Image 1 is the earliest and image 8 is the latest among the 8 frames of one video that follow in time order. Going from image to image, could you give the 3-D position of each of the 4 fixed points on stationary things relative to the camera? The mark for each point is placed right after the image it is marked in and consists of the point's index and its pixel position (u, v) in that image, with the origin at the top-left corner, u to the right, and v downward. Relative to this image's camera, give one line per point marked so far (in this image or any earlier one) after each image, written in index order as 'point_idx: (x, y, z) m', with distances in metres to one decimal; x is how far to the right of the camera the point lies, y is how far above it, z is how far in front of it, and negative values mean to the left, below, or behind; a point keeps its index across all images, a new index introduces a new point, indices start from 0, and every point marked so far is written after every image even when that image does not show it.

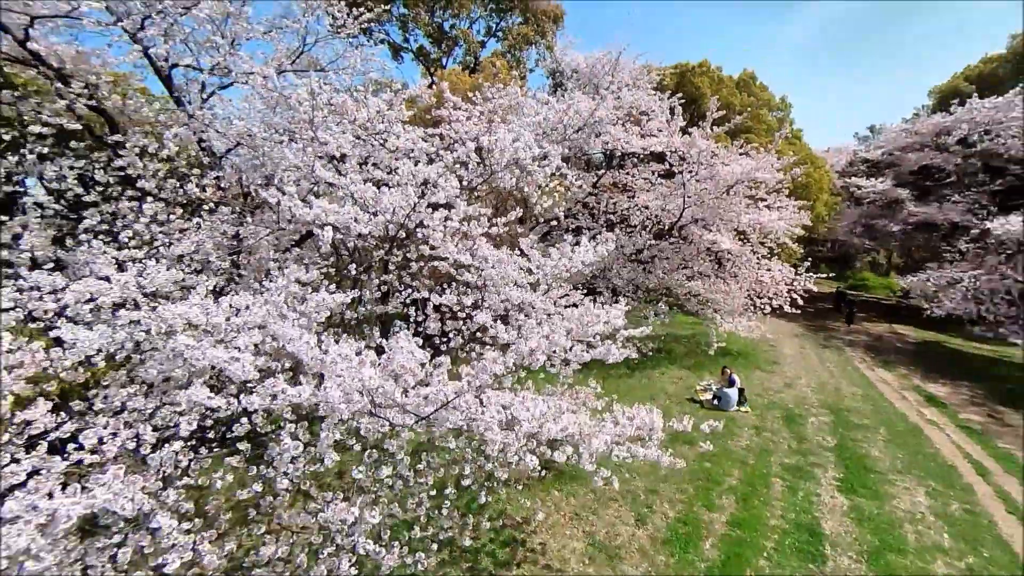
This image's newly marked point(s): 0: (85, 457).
0: (-5.4, -2.2, +3.7) m
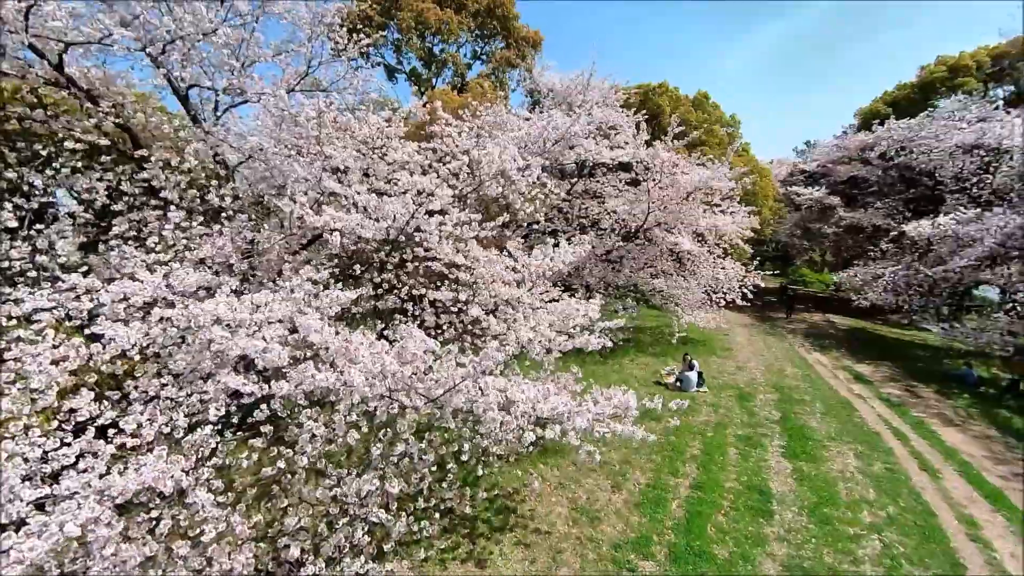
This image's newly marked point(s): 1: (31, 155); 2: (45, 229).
0: (-5.5, -2.2, +4.2) m
1: (-9.0, +2.6, +5.9) m
2: (-7.9, +1.0, +5.2) m
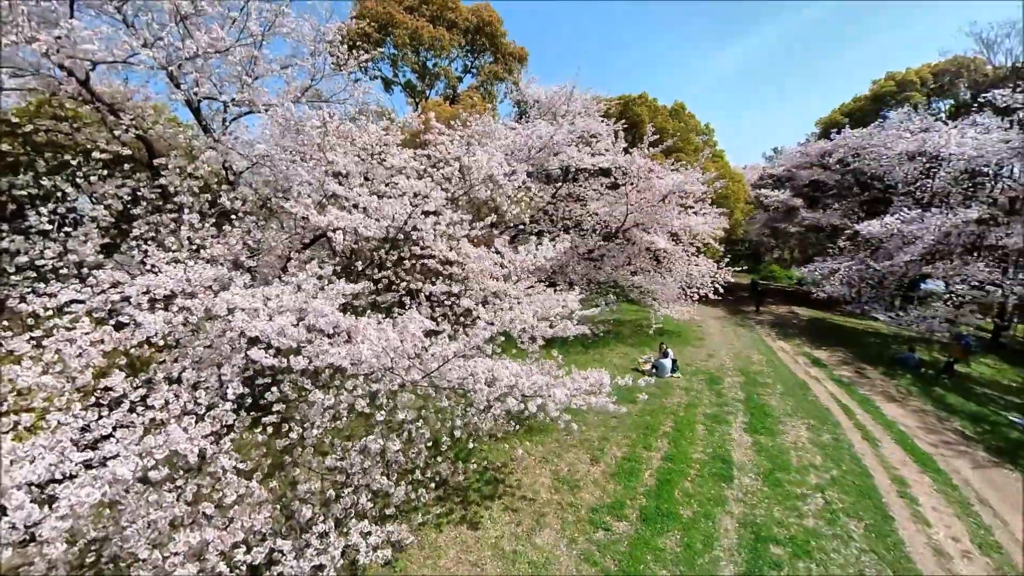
0: (-5.7, -2.0, +4.7) m
1: (-9.3, +2.6, +6.4) m
2: (-8.2, +1.1, +5.8) m
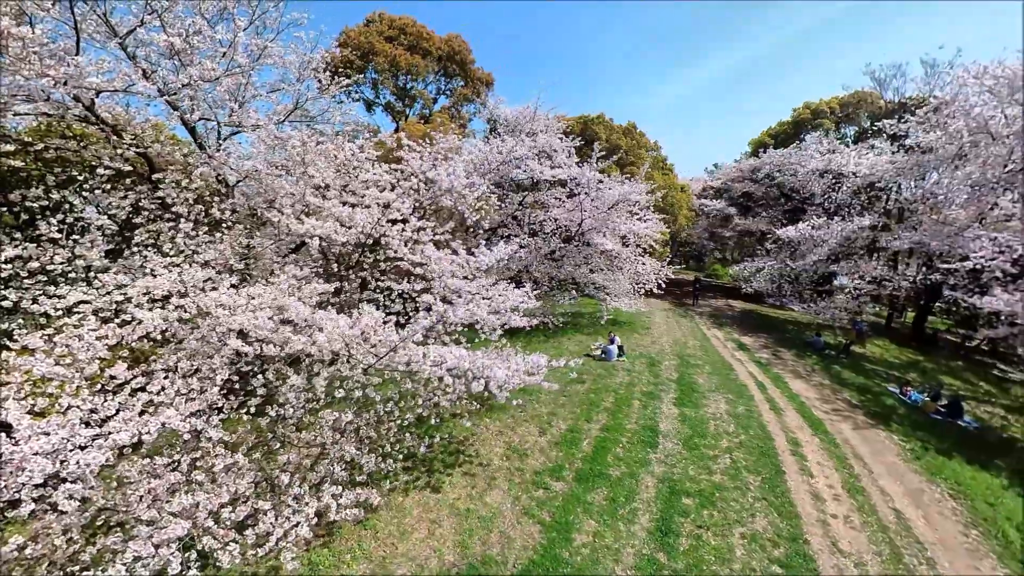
0: (-6.7, -2.0, +5.5) m
1: (-10.5, +2.6, +7.2) m
2: (-9.3, +1.1, +6.5) m
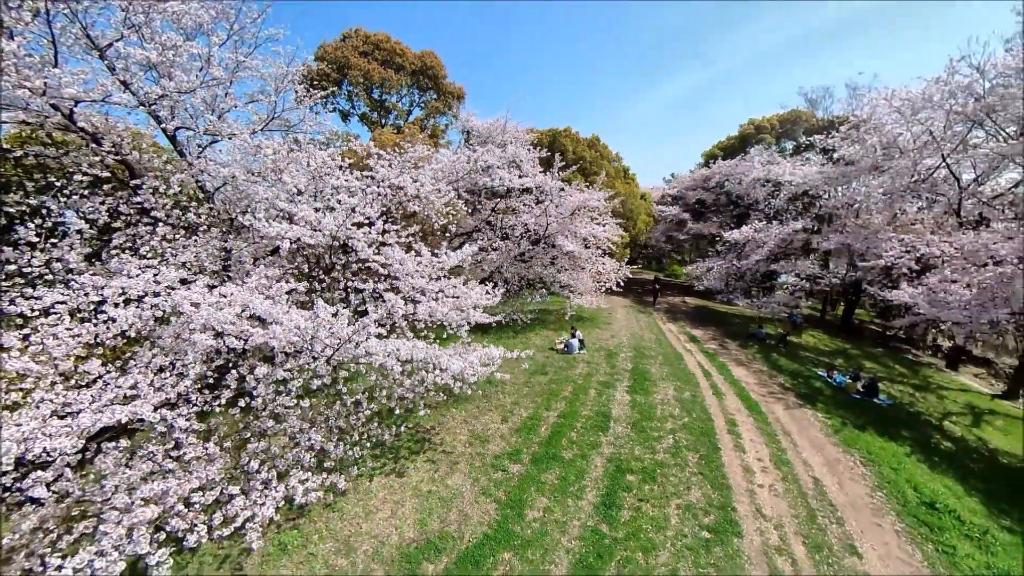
0: (-7.6, -2.0, +5.8) m
1: (-11.5, +2.5, +7.4) m
2: (-10.3, +1.0, +6.8) m
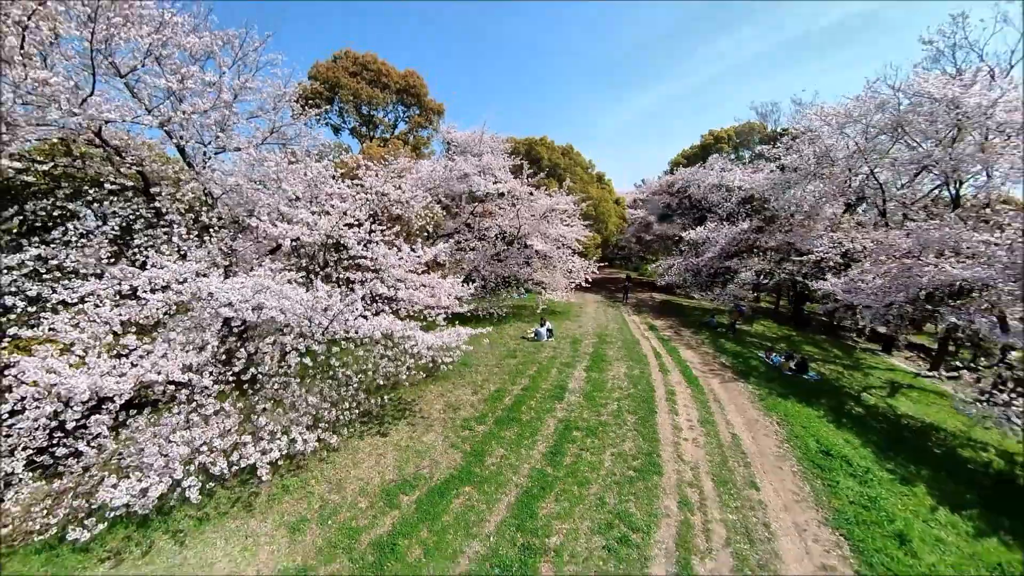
0: (-8.6, -1.7, +7.2) m
1: (-12.6, +2.8, +8.7) m
2: (-11.4, +1.3, +8.1) m
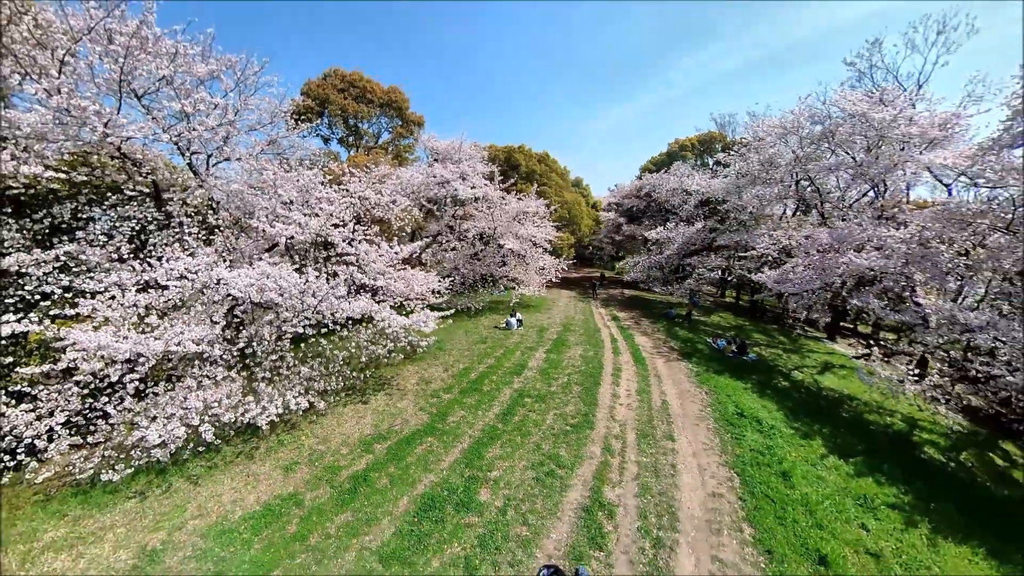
0: (-10.0, -1.4, +8.7) m
1: (-14.0, +3.0, +10.3) m
2: (-12.8, +1.6, +9.7) m
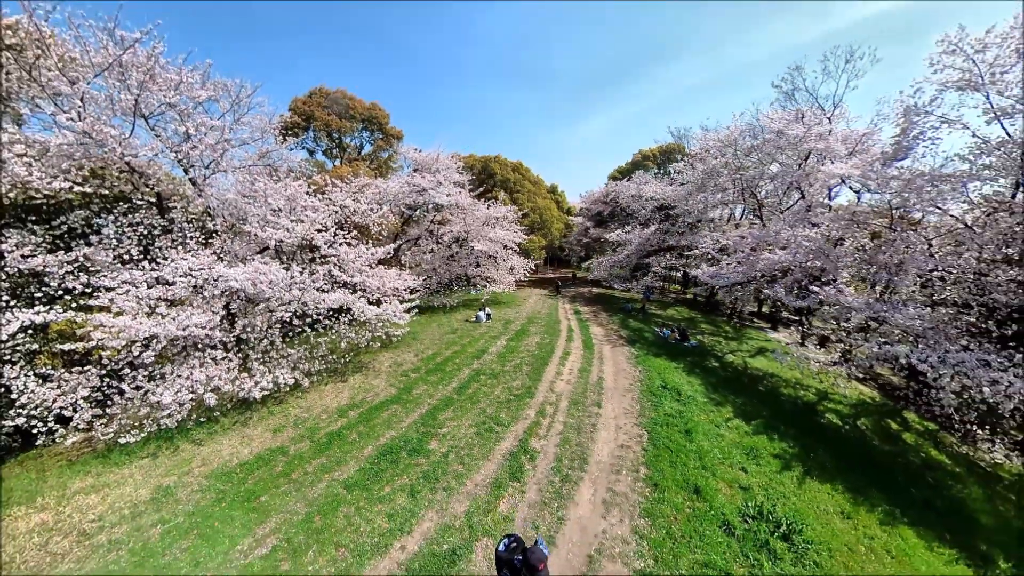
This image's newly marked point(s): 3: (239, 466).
0: (-11.7, -1.2, +10.5) m
1: (-15.8, +3.2, +12.1) m
2: (-14.5, +1.7, +11.4) m
3: (-7.9, -5.1, +8.6) m
